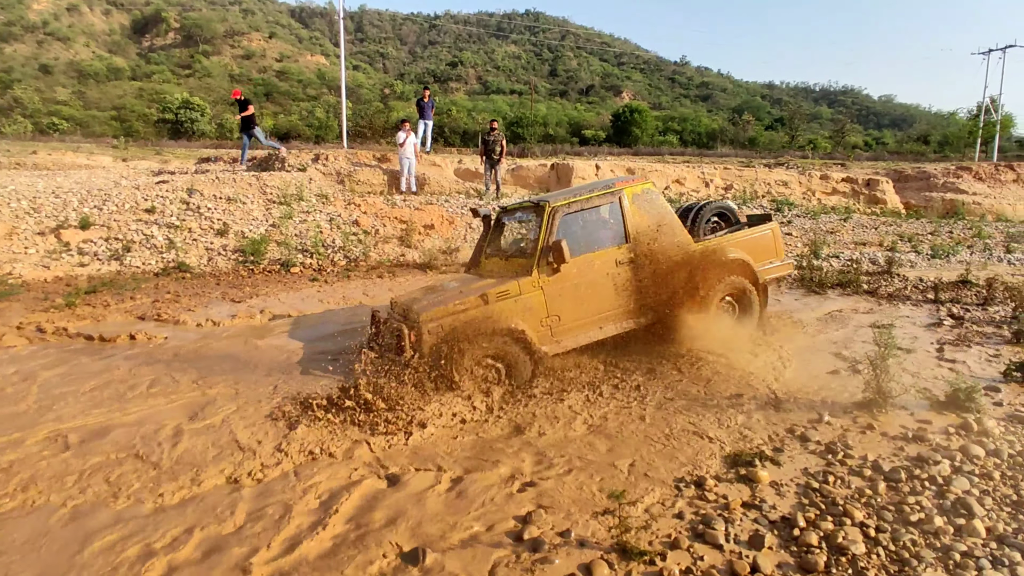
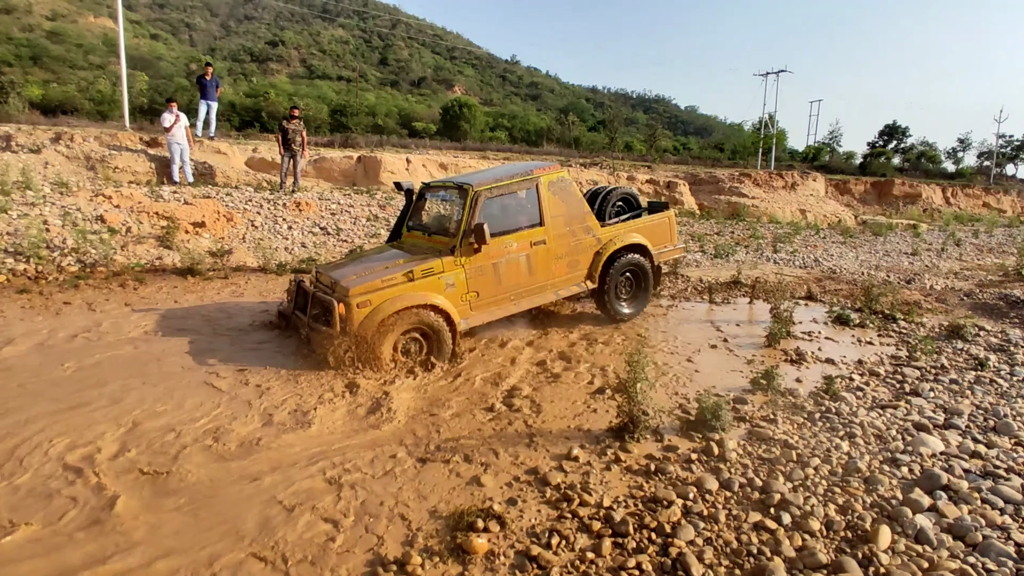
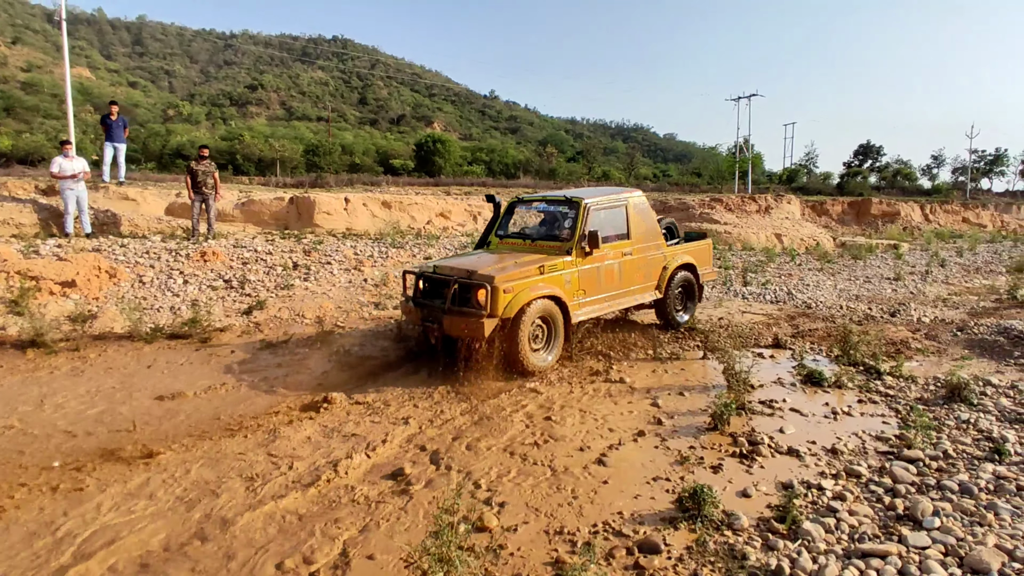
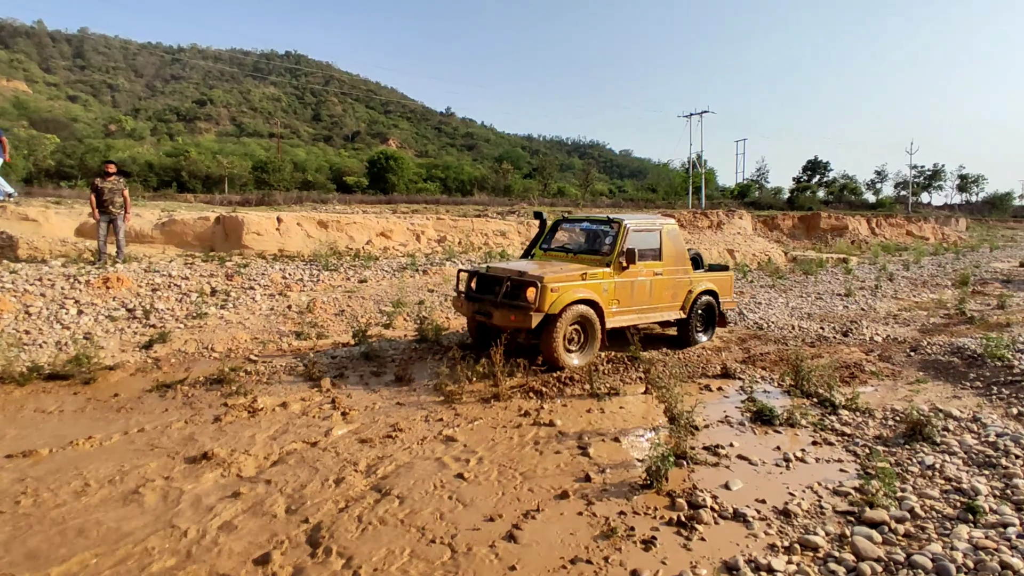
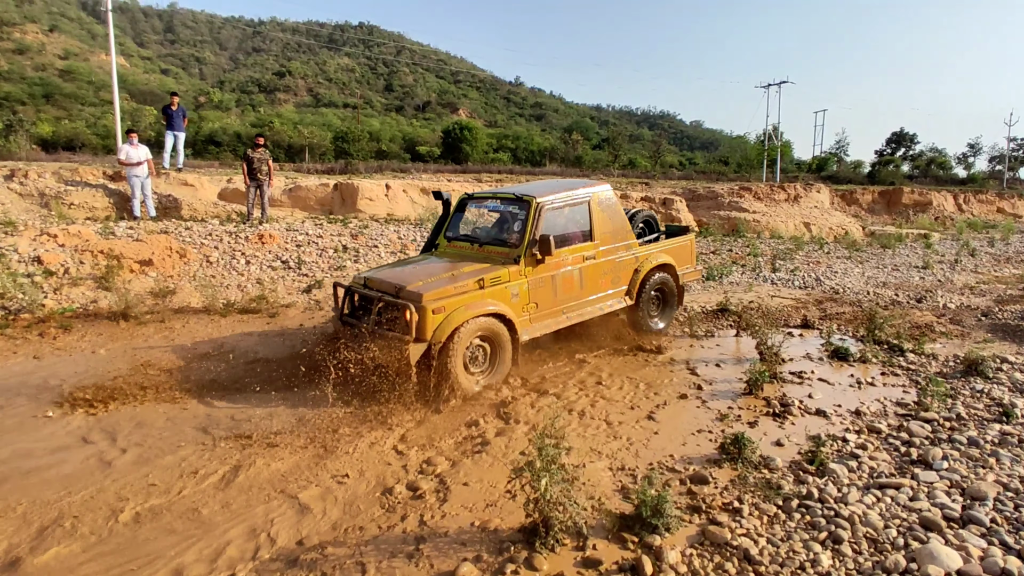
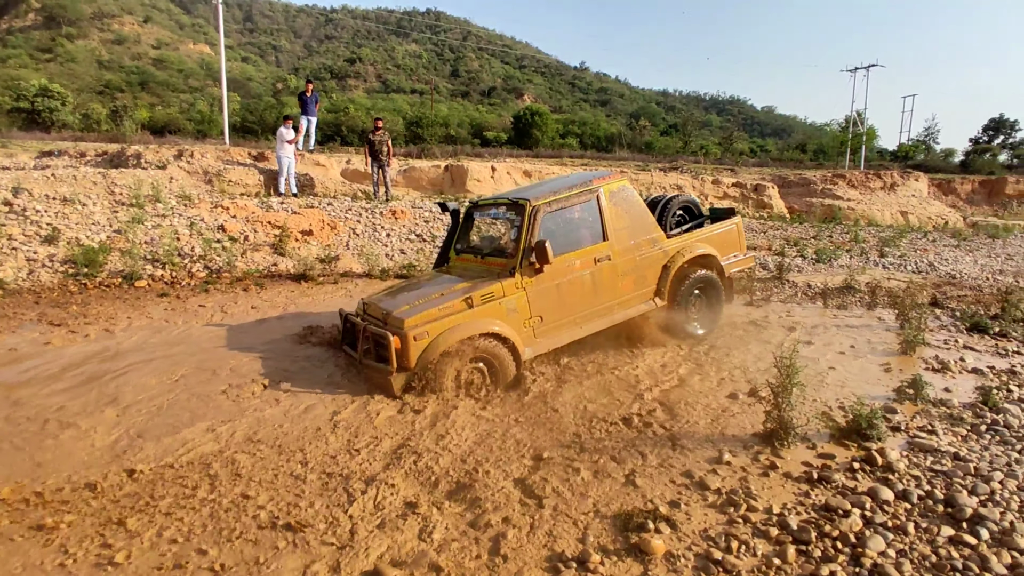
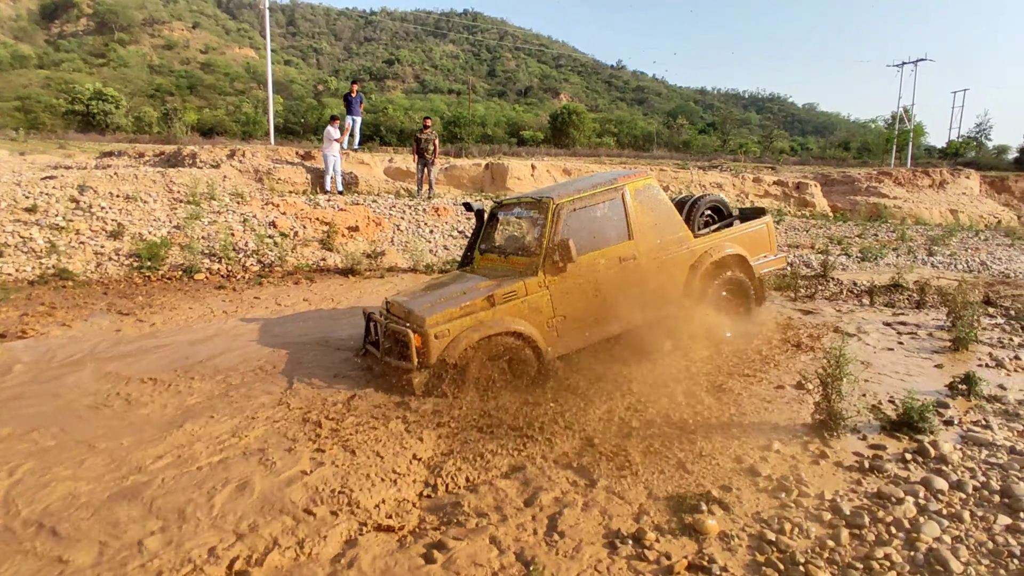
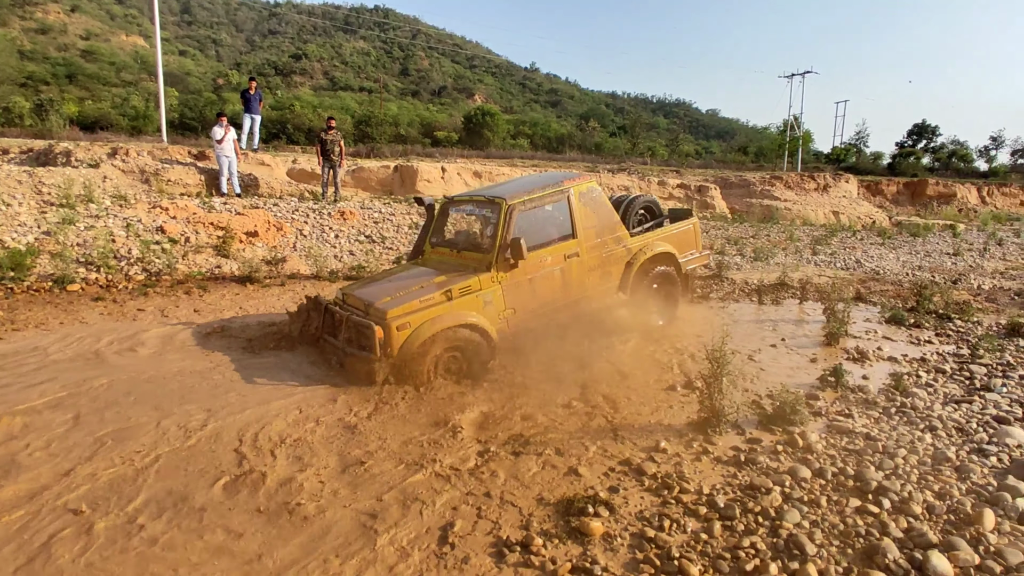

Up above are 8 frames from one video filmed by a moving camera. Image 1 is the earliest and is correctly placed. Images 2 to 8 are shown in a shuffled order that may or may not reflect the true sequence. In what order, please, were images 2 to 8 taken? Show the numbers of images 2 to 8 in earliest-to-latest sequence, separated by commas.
7, 6, 8, 2, 5, 3, 4
